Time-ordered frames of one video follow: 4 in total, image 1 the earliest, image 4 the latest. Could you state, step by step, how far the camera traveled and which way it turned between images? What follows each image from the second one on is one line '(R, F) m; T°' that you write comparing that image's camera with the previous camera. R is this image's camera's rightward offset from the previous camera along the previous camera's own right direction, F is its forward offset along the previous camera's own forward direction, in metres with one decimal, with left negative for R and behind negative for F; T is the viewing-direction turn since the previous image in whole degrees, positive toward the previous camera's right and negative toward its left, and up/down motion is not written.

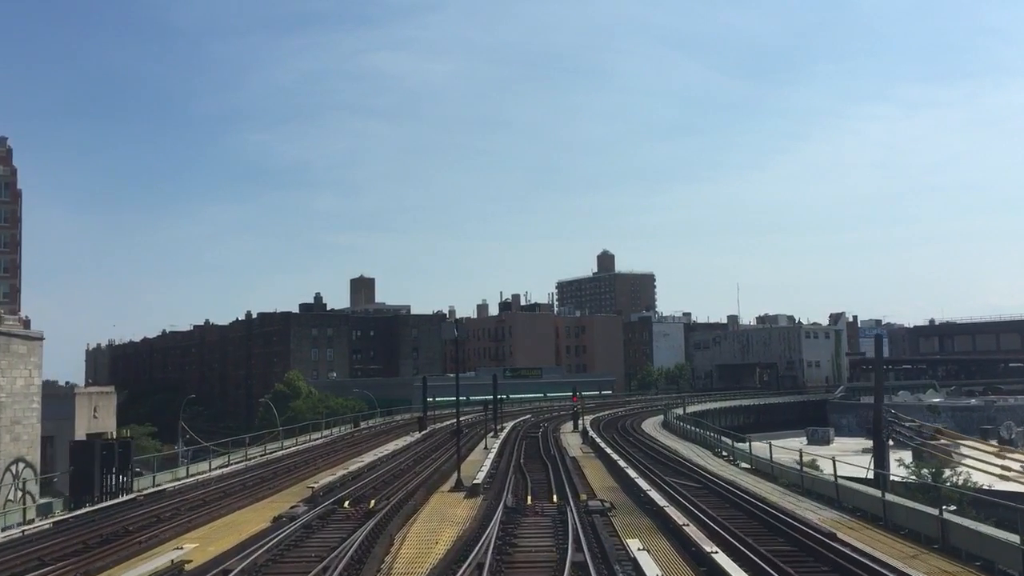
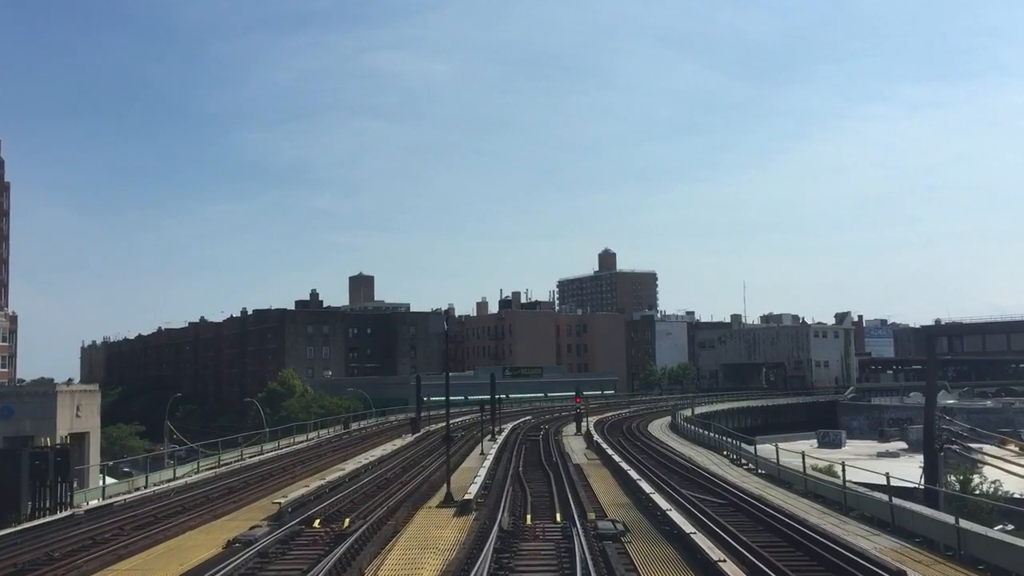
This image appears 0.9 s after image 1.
(+0.1, +2.8) m; 0°
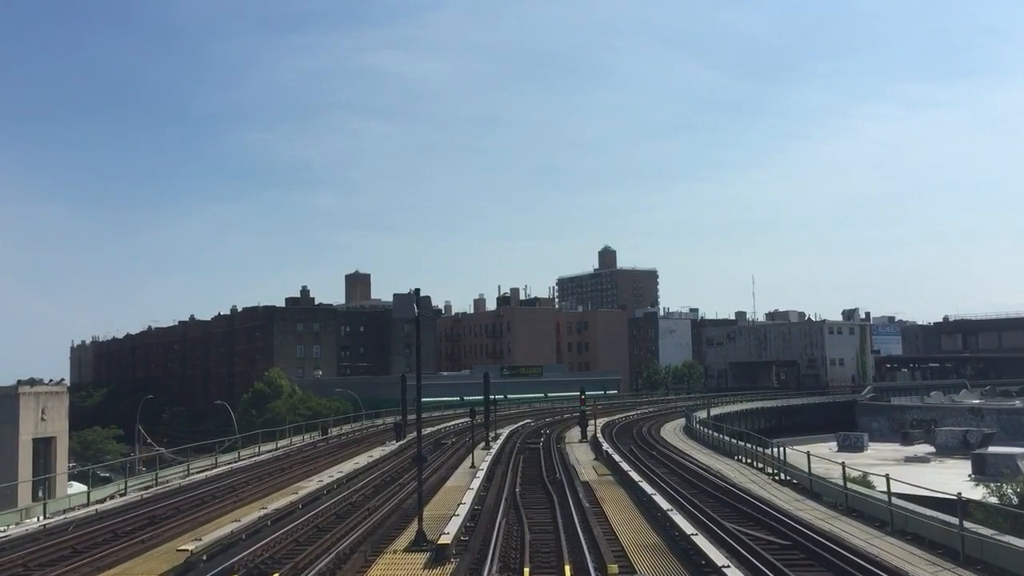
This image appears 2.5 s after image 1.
(+0.1, +5.0) m; 0°
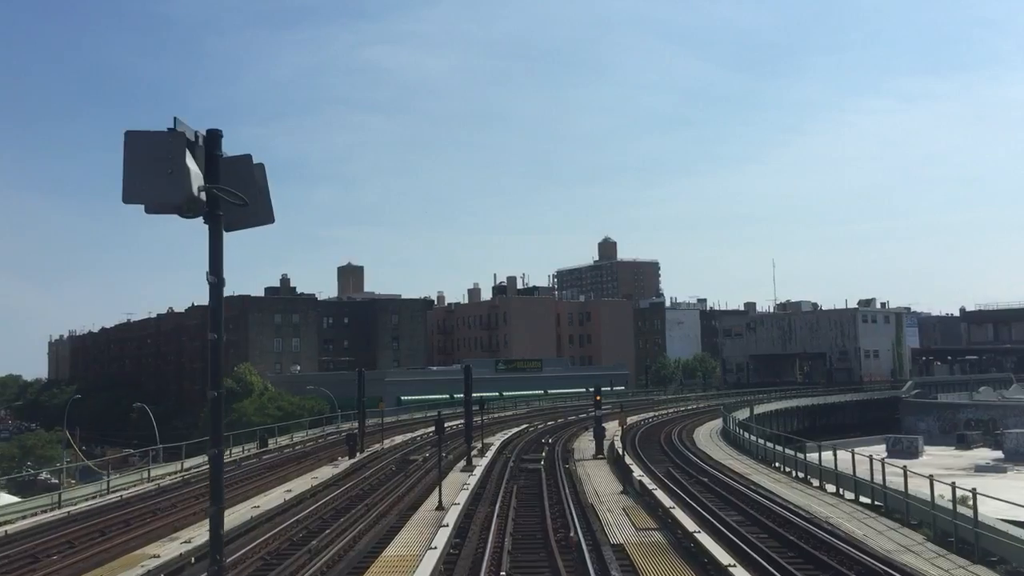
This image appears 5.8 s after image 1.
(+0.2, +9.8) m; 0°
